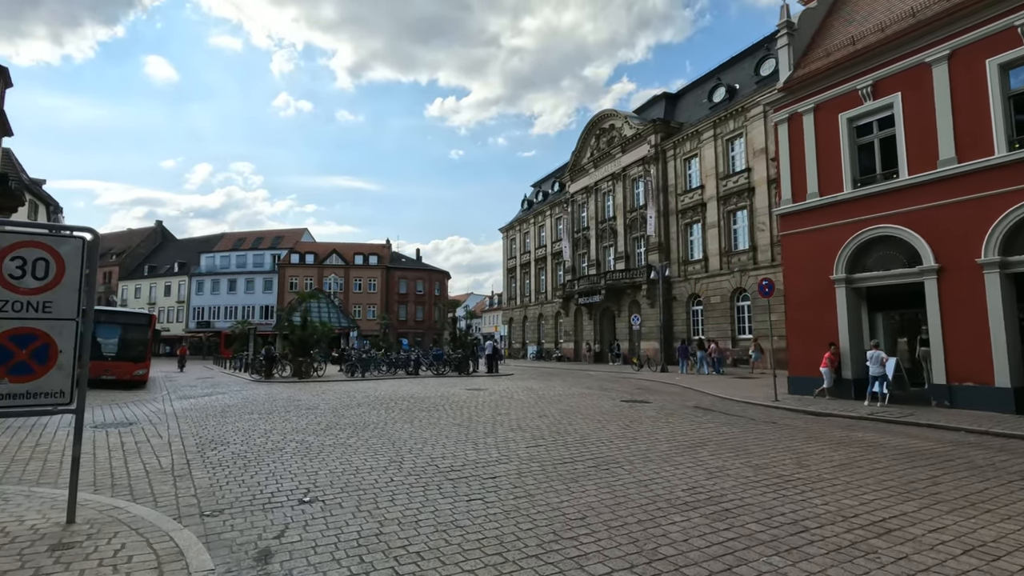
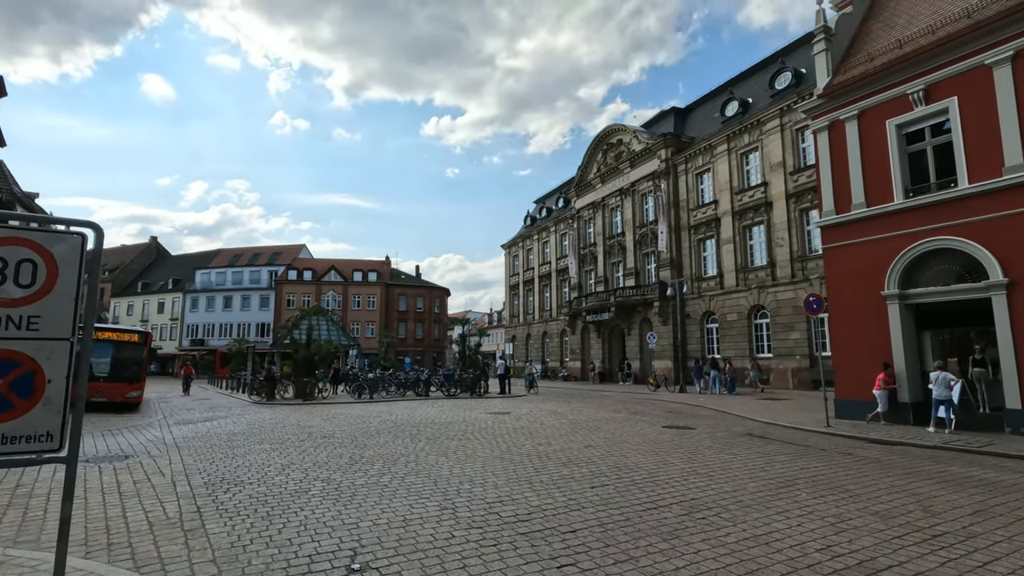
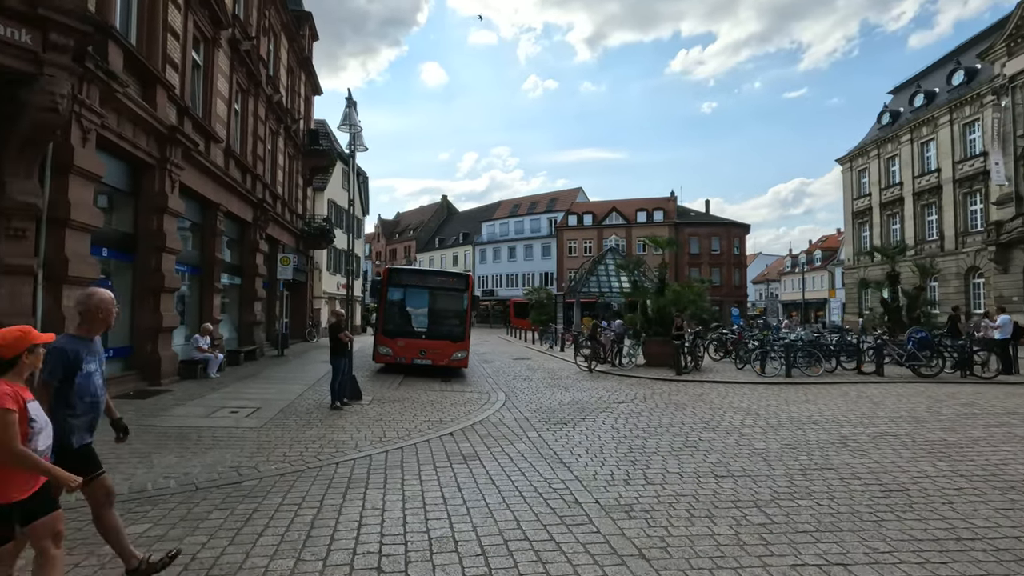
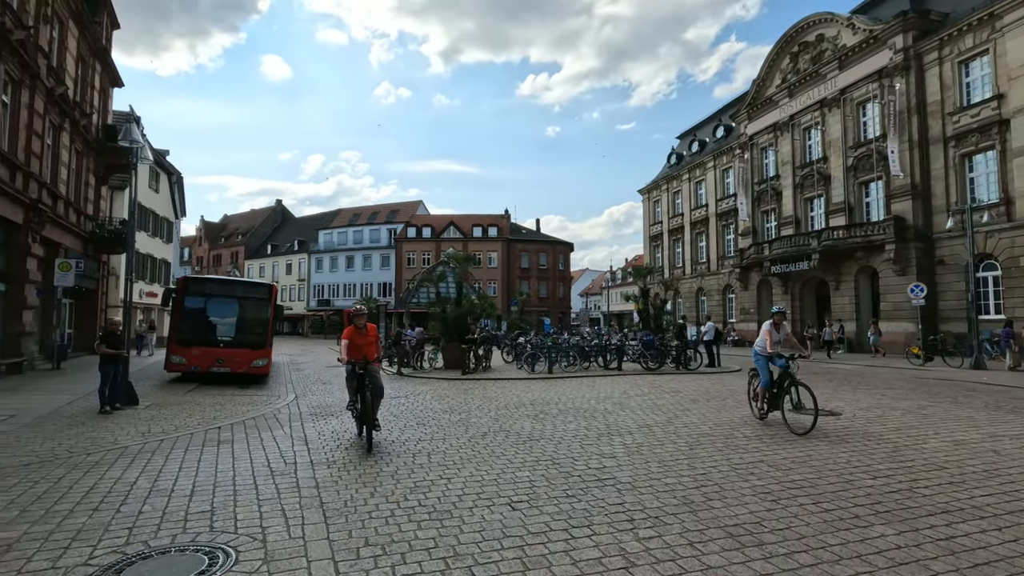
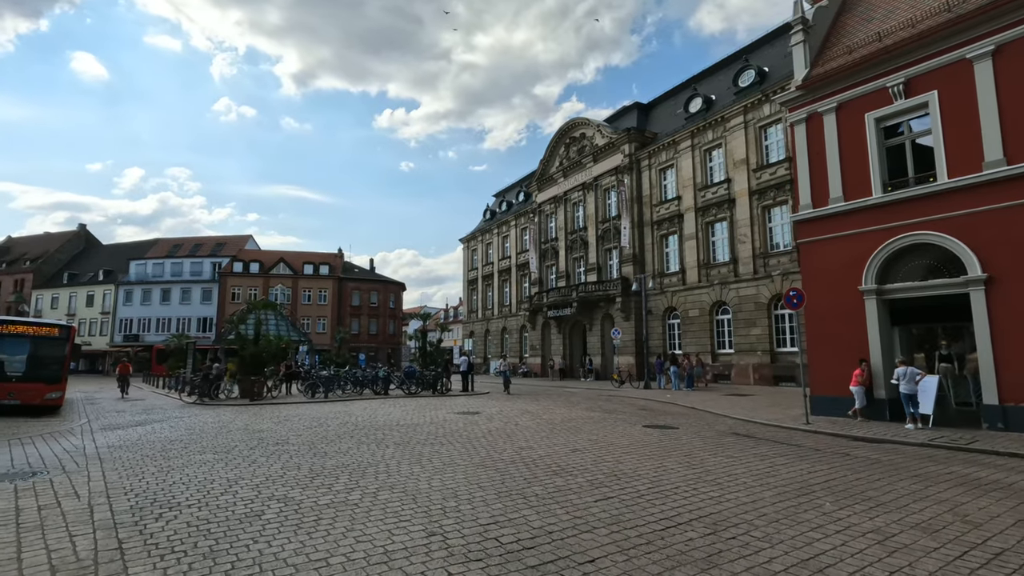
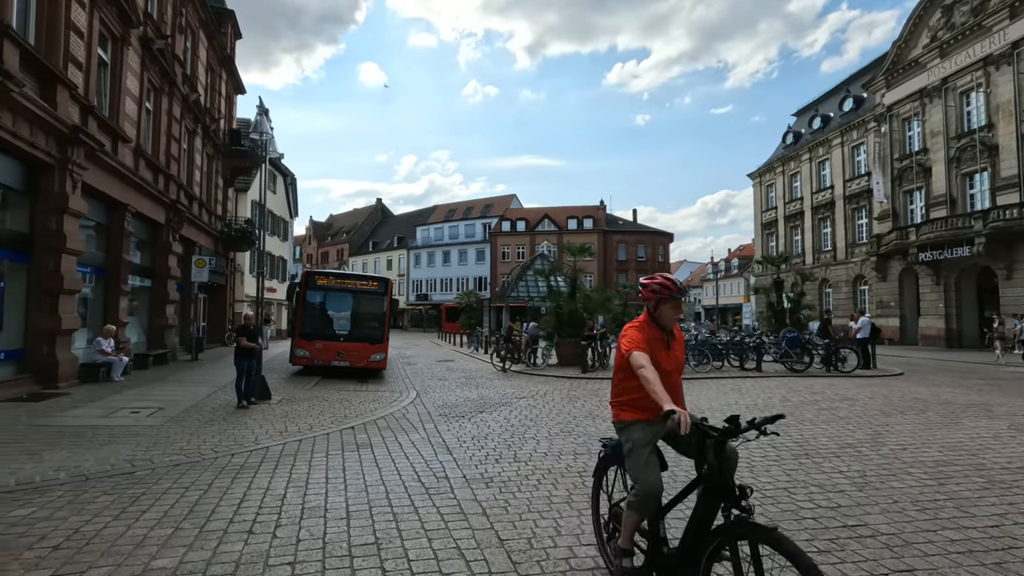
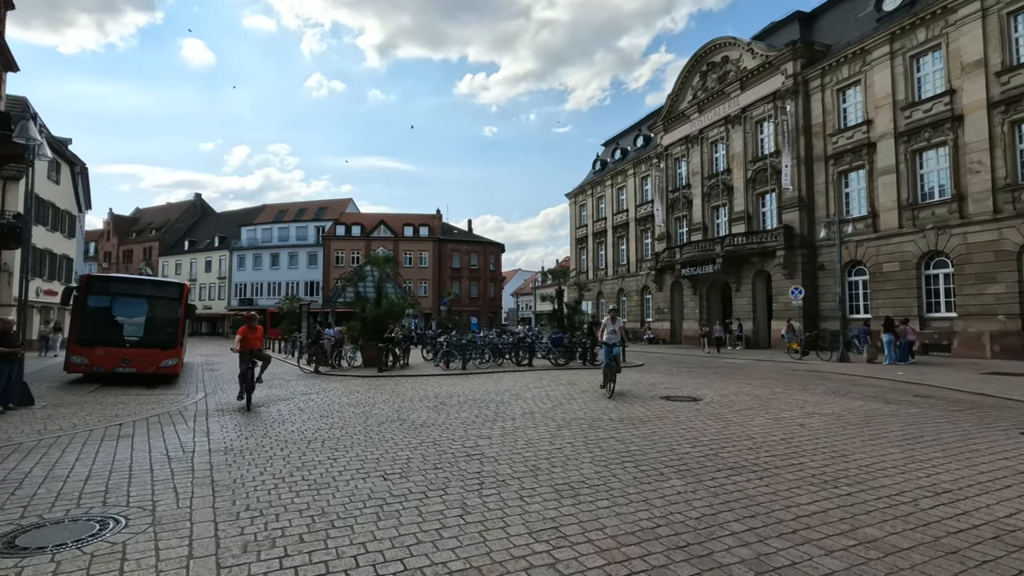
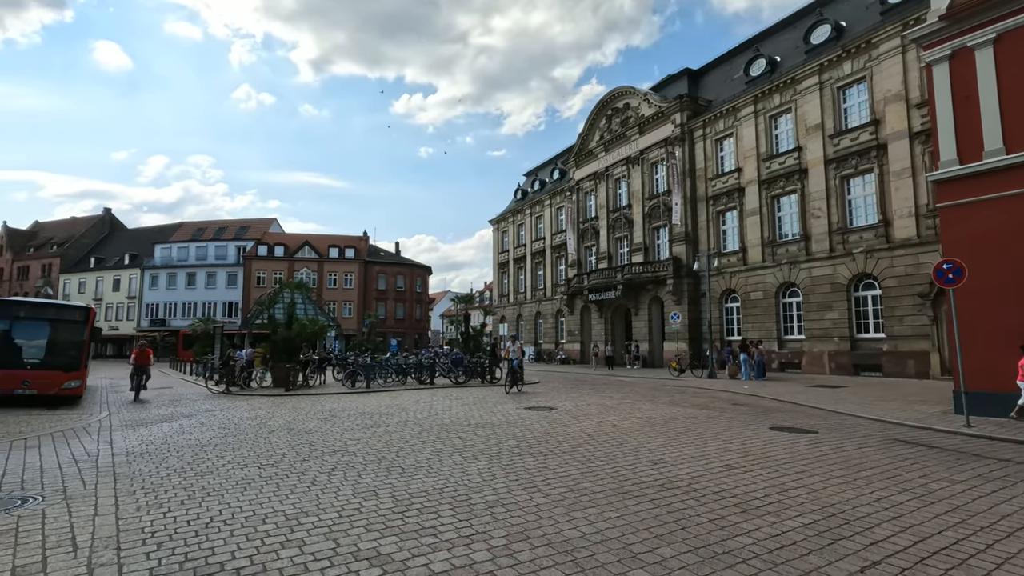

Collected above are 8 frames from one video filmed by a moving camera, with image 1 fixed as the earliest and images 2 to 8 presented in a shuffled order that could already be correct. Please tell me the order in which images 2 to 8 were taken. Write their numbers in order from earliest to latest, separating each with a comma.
2, 5, 8, 7, 4, 6, 3
